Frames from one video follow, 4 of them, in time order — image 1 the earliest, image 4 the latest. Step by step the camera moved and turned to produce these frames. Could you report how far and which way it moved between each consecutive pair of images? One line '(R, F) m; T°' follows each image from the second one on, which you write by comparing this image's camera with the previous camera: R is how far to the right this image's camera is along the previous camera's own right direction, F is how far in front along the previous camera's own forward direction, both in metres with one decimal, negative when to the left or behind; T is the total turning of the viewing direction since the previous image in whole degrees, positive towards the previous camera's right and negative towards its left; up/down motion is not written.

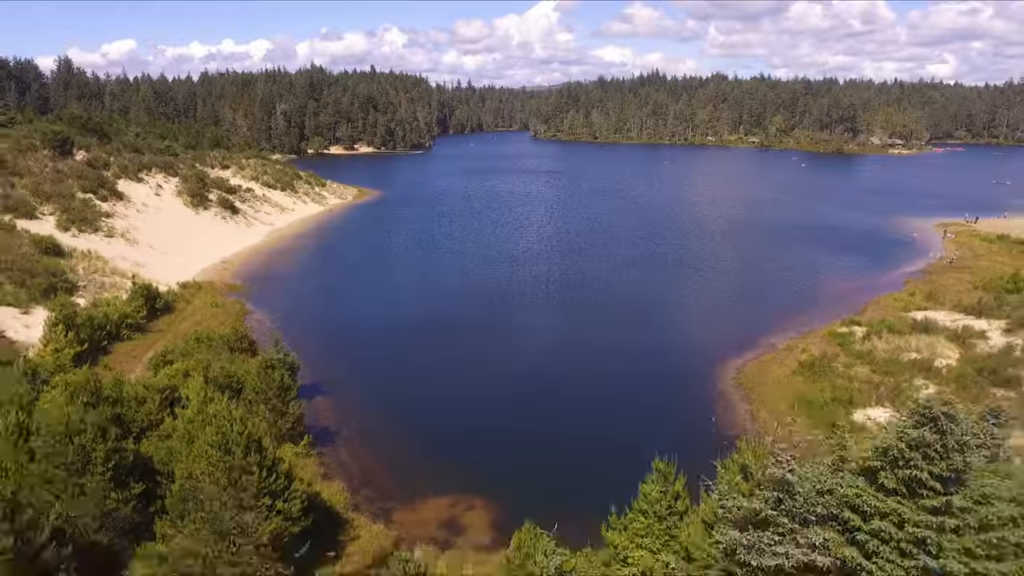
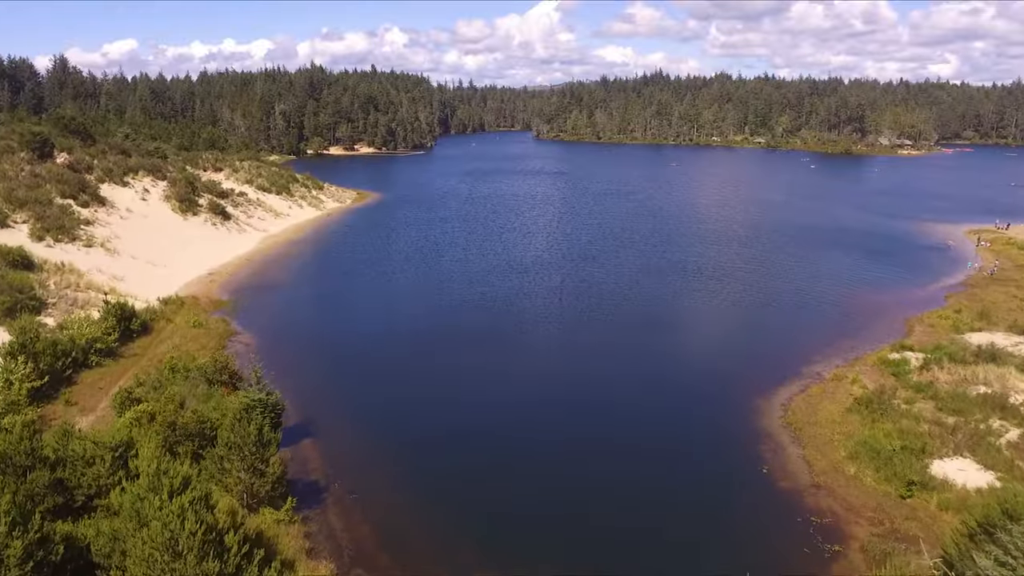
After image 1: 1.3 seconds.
(-0.6, +3.5) m; 0°
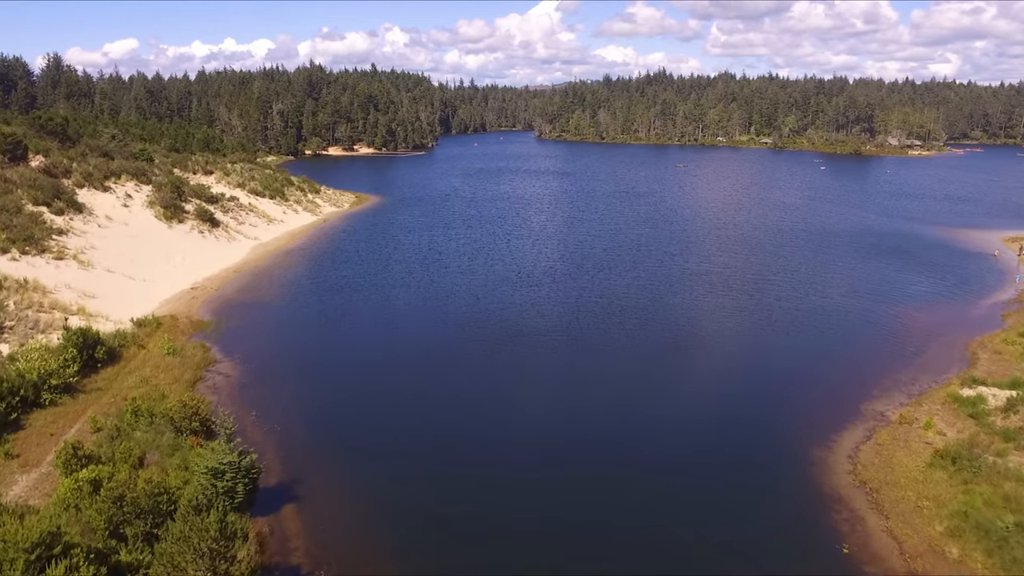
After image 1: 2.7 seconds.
(-0.7, +3.9) m; 0°
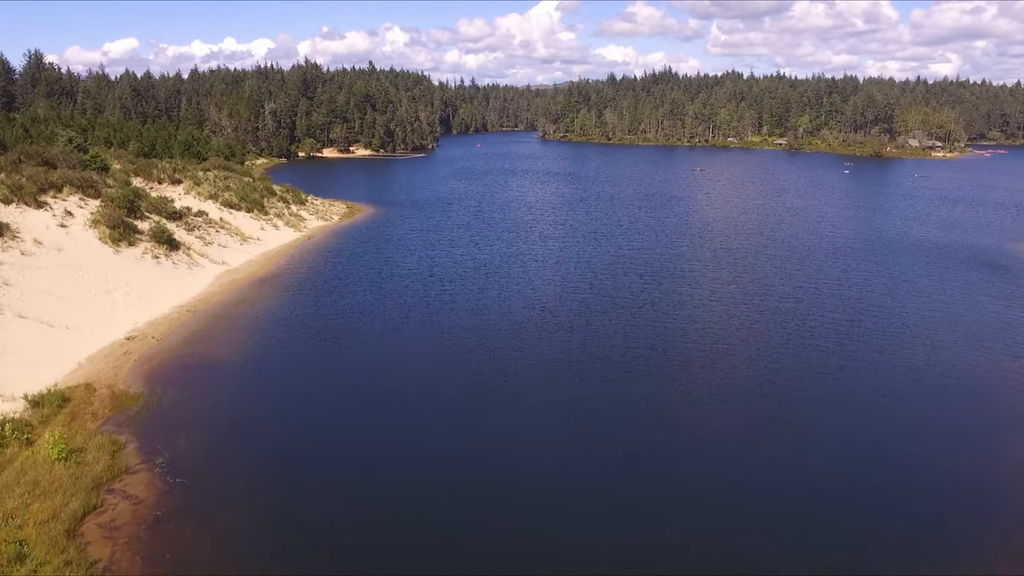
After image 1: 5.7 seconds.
(-1.3, +9.3) m; 0°
